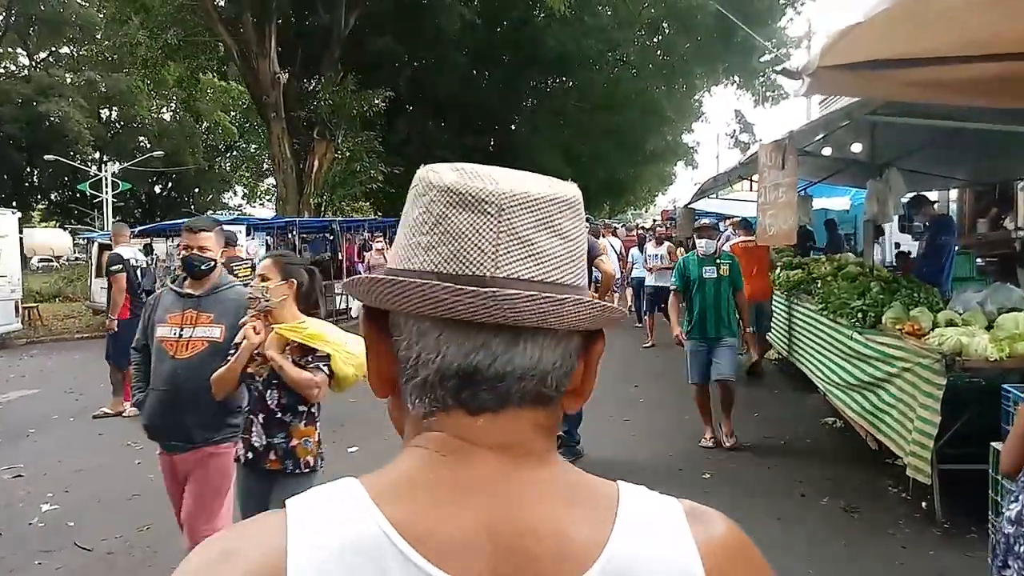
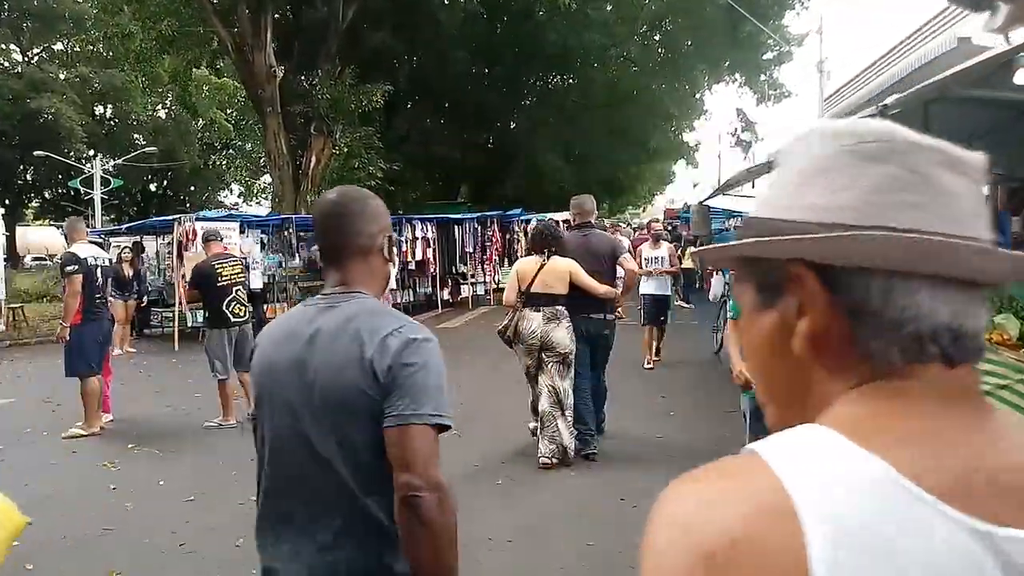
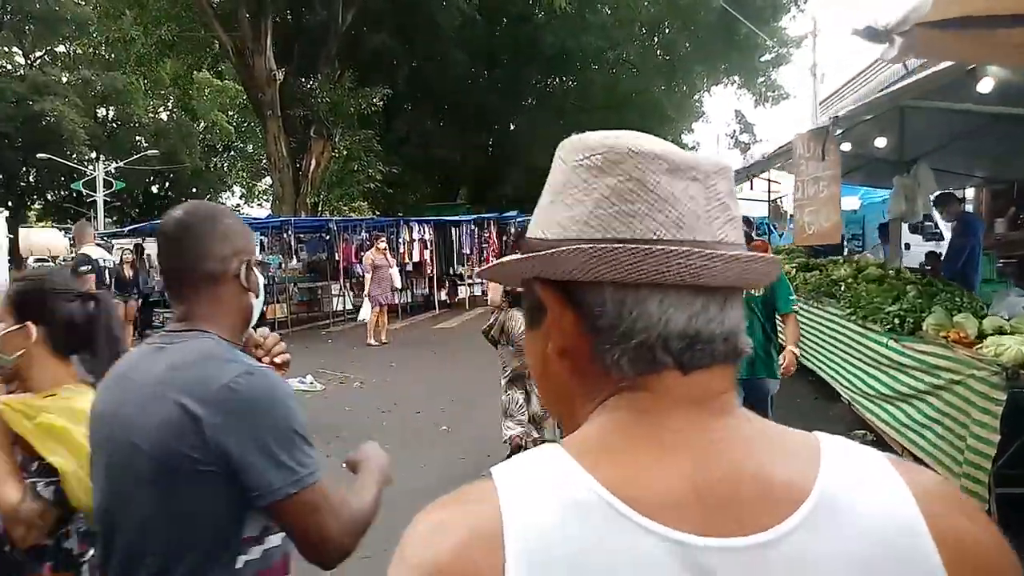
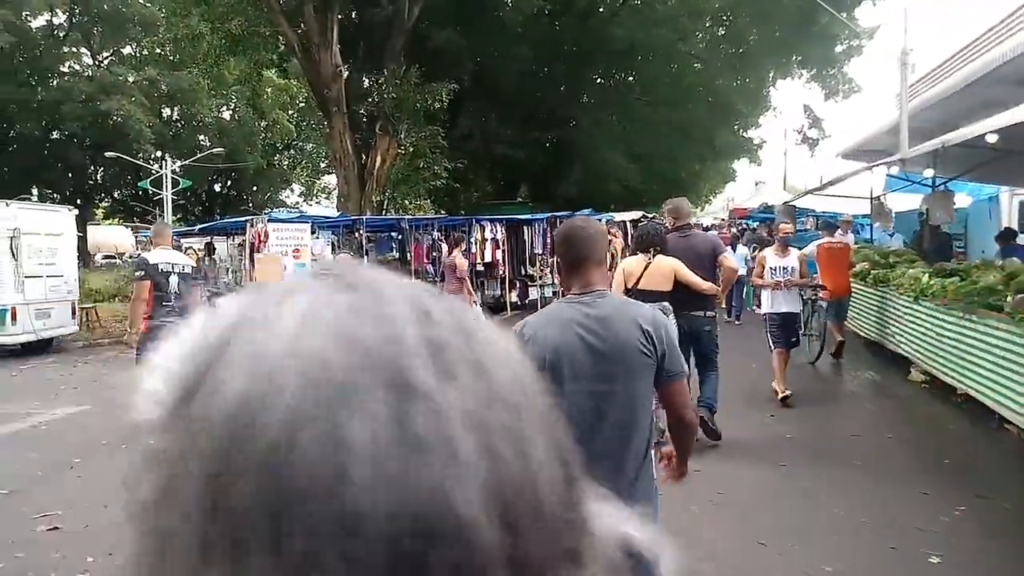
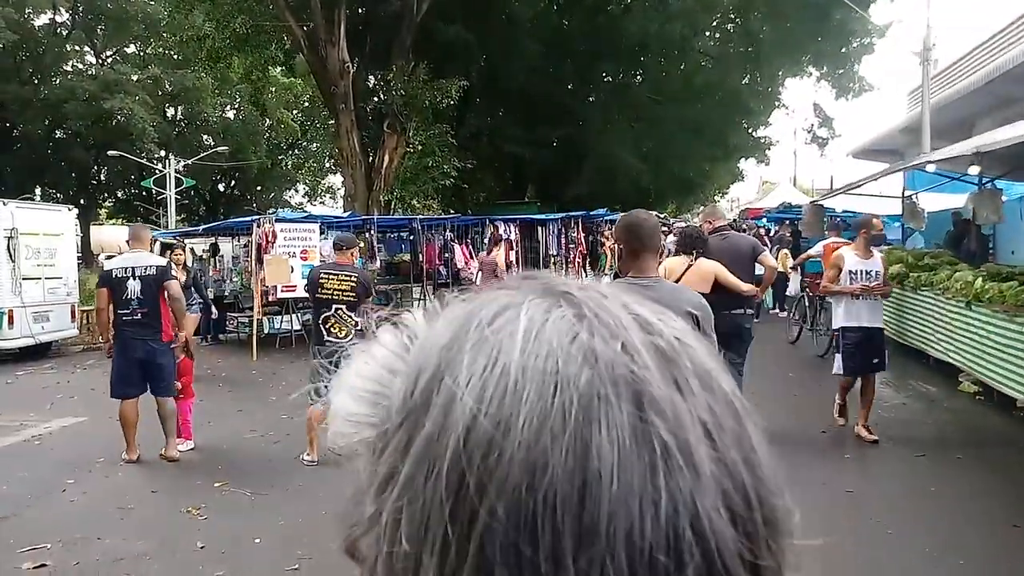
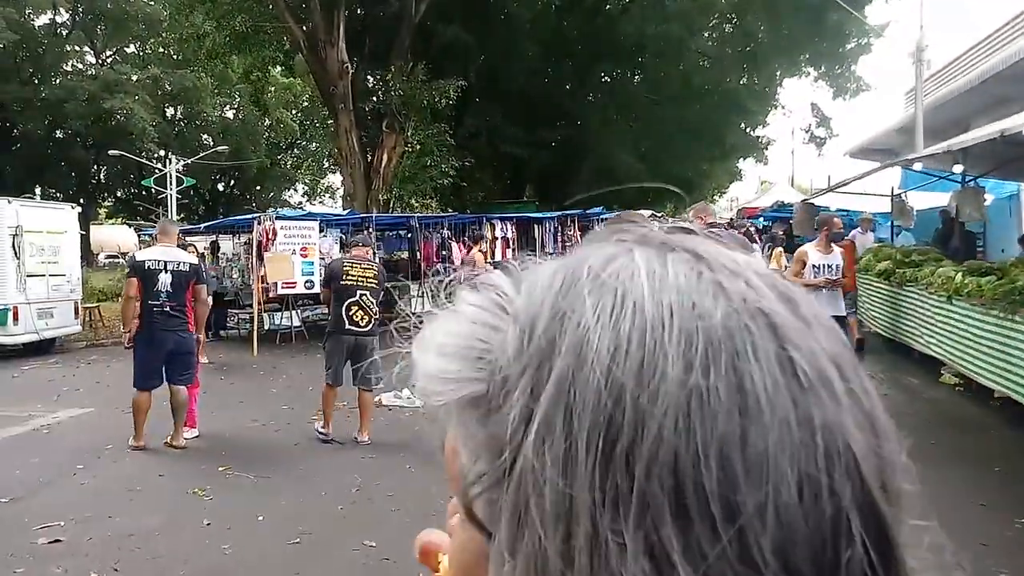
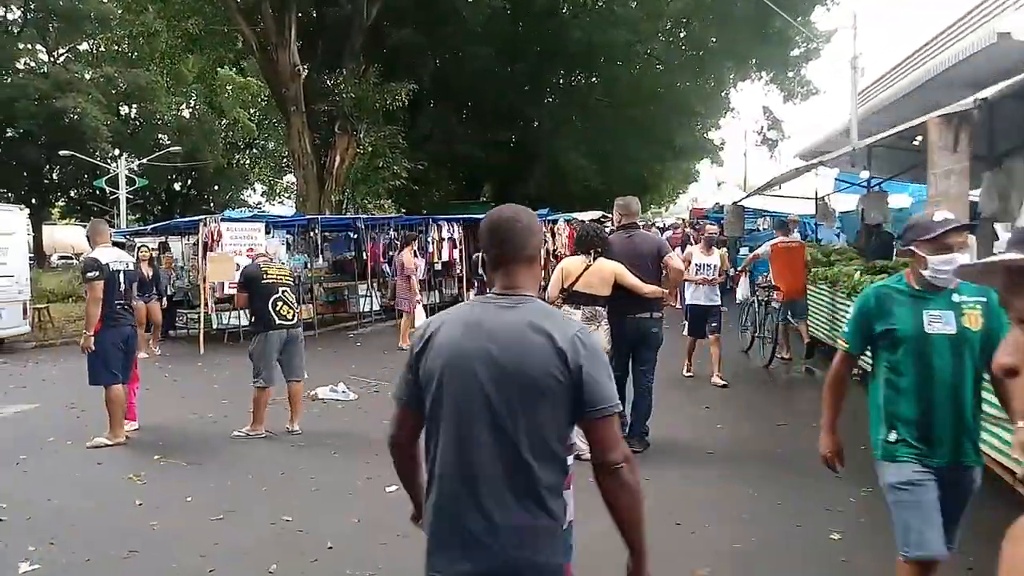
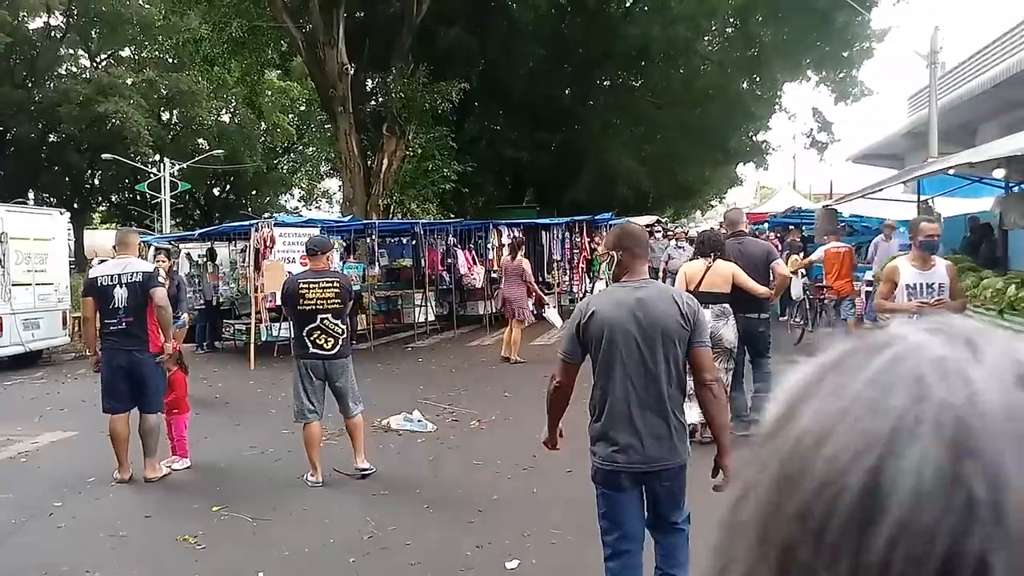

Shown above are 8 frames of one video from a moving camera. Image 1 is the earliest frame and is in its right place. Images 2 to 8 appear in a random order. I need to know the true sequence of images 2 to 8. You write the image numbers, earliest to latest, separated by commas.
3, 2, 7, 4, 6, 5, 8
